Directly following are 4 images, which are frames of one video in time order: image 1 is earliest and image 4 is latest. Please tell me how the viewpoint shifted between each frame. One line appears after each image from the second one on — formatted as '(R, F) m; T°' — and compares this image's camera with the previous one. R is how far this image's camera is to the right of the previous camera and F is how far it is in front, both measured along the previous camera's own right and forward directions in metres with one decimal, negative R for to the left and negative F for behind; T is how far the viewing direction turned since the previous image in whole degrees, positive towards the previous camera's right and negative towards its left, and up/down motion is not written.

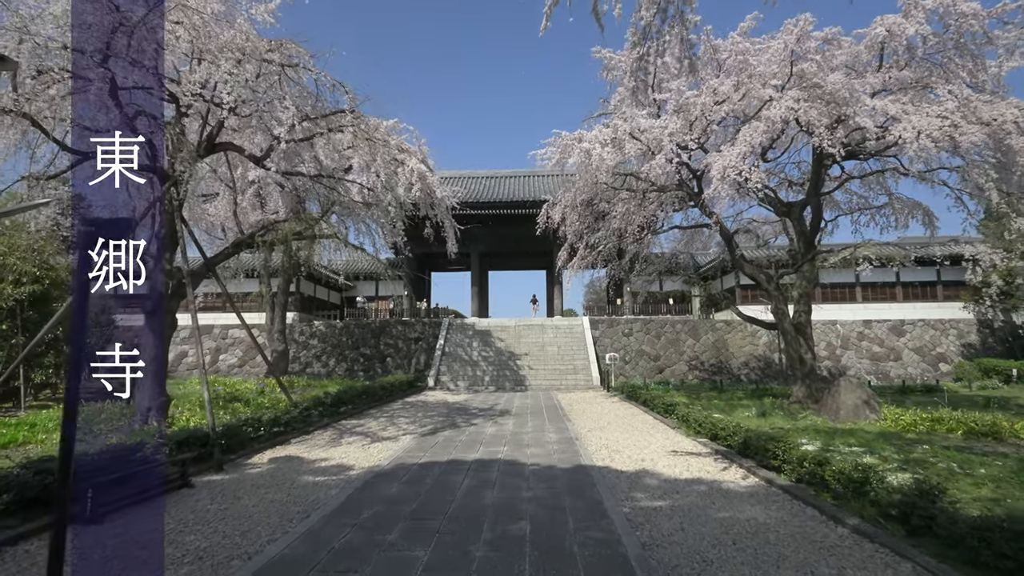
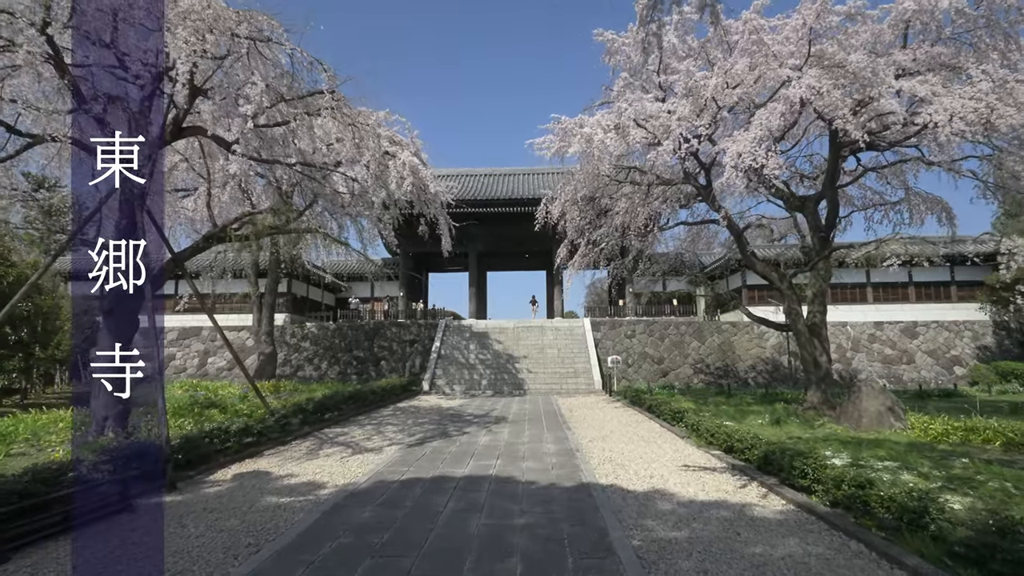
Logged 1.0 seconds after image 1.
(+0.1, +0.7) m; 0°
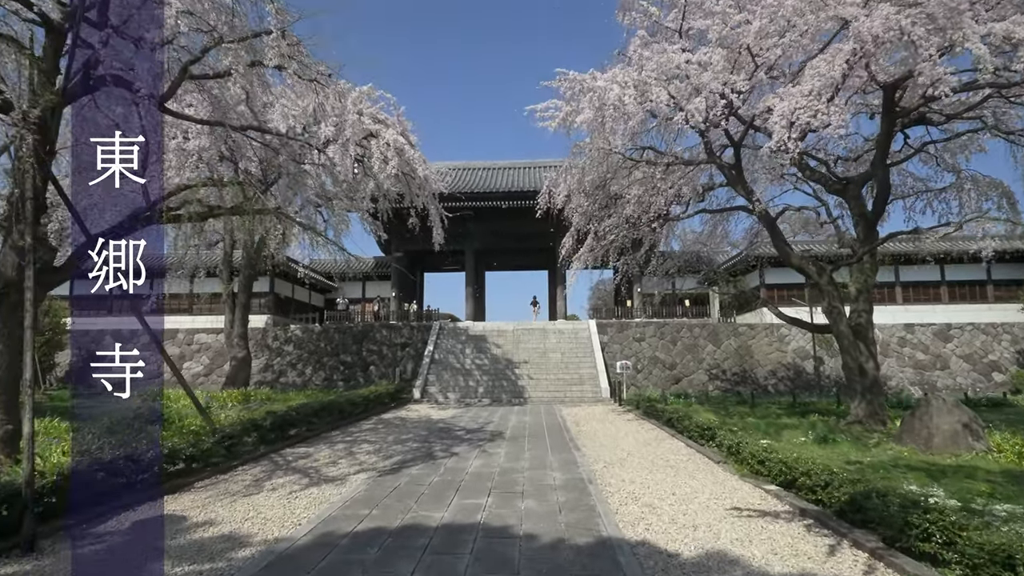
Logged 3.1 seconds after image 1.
(0.0, +1.5) m; 0°
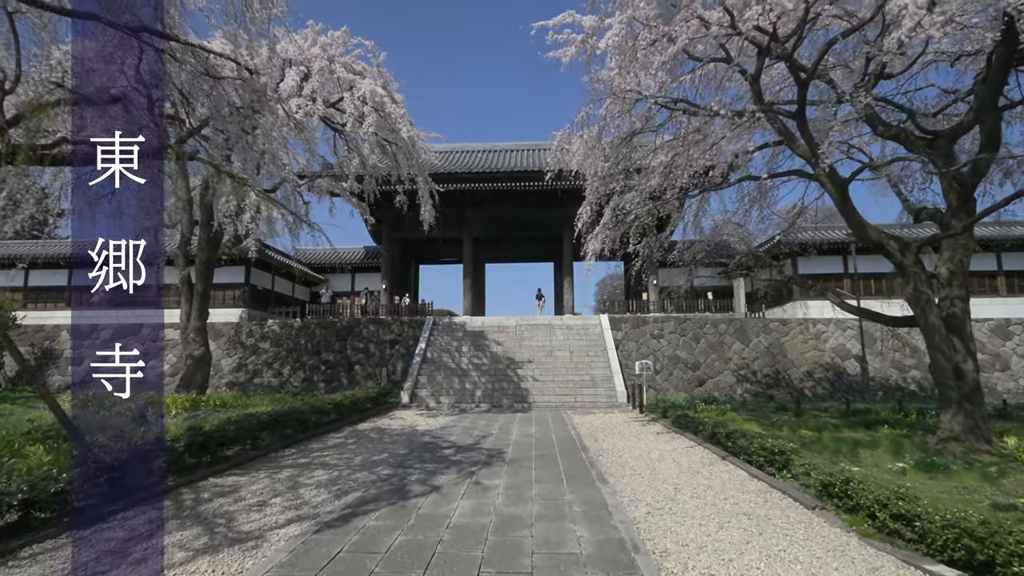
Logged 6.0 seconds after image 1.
(0.0, +2.0) m; 0°
